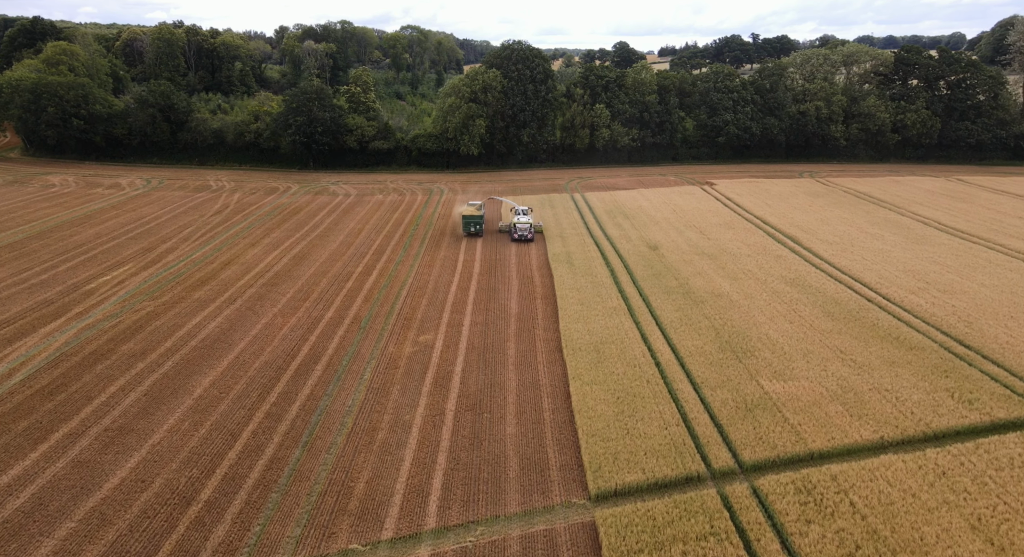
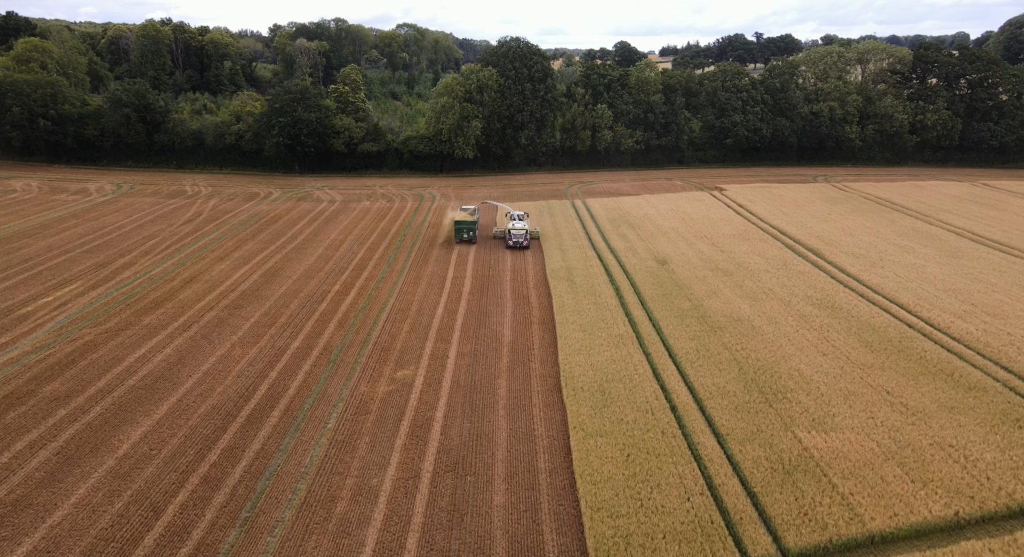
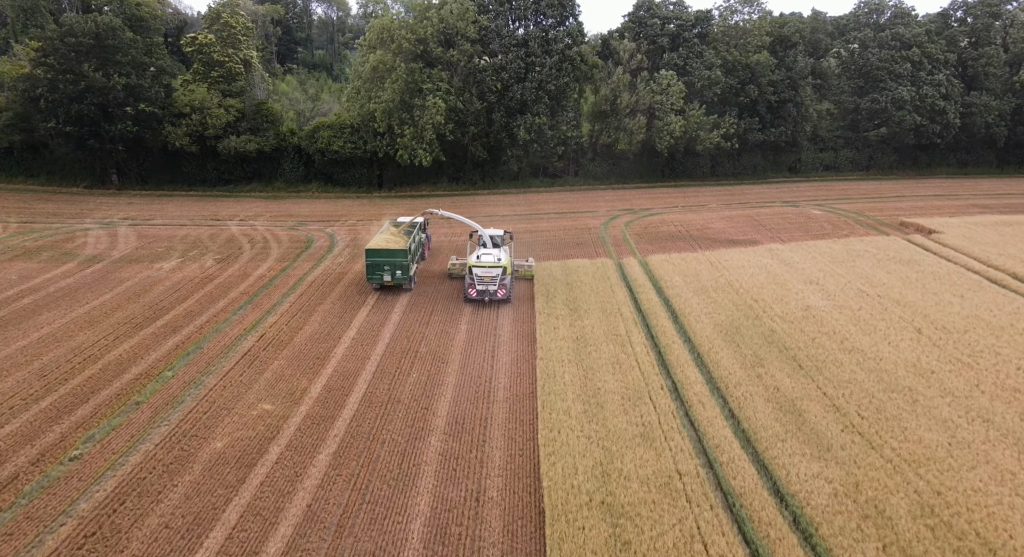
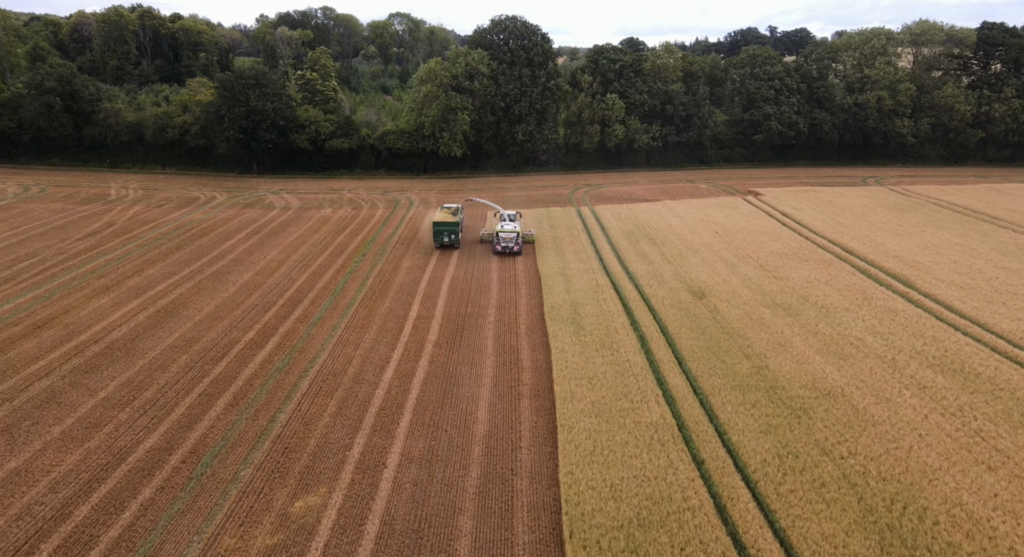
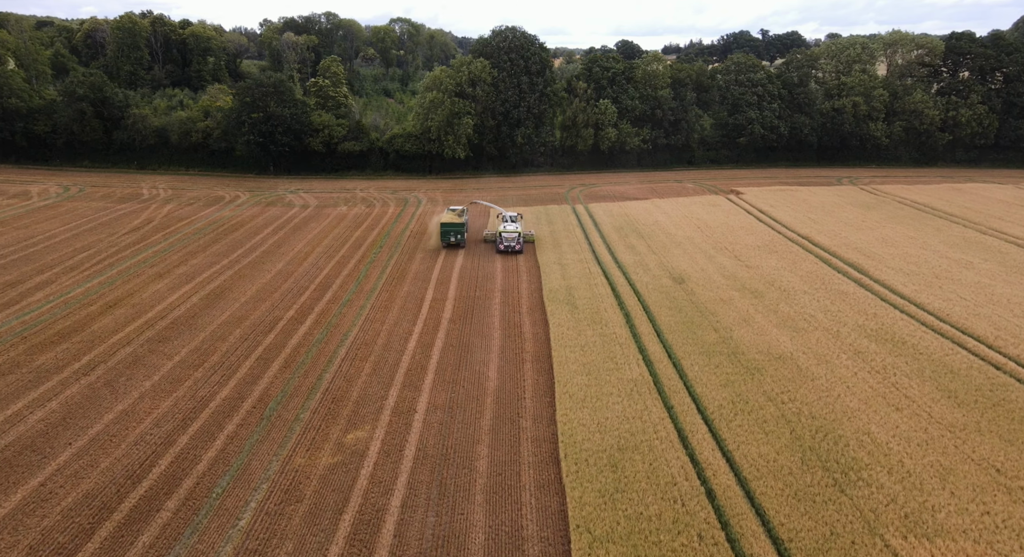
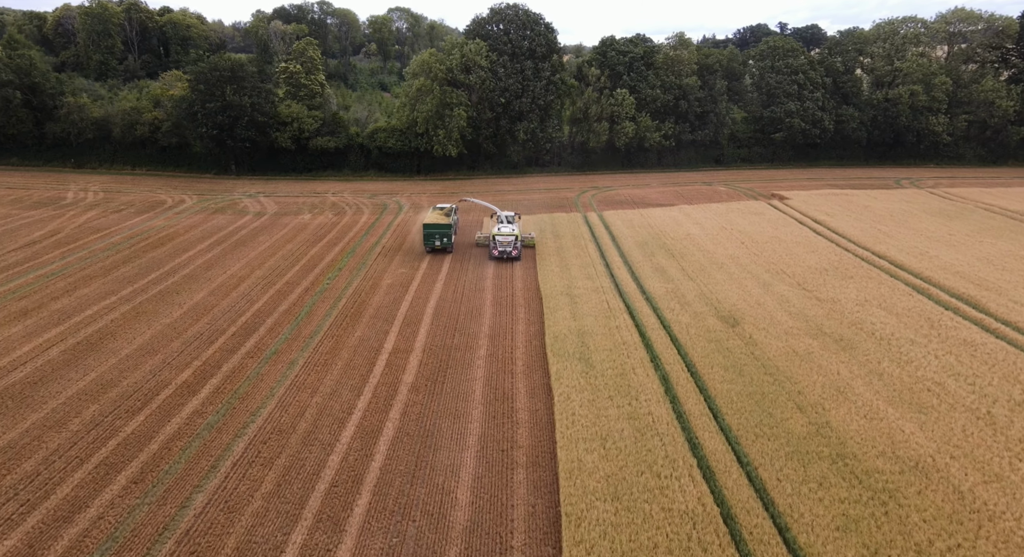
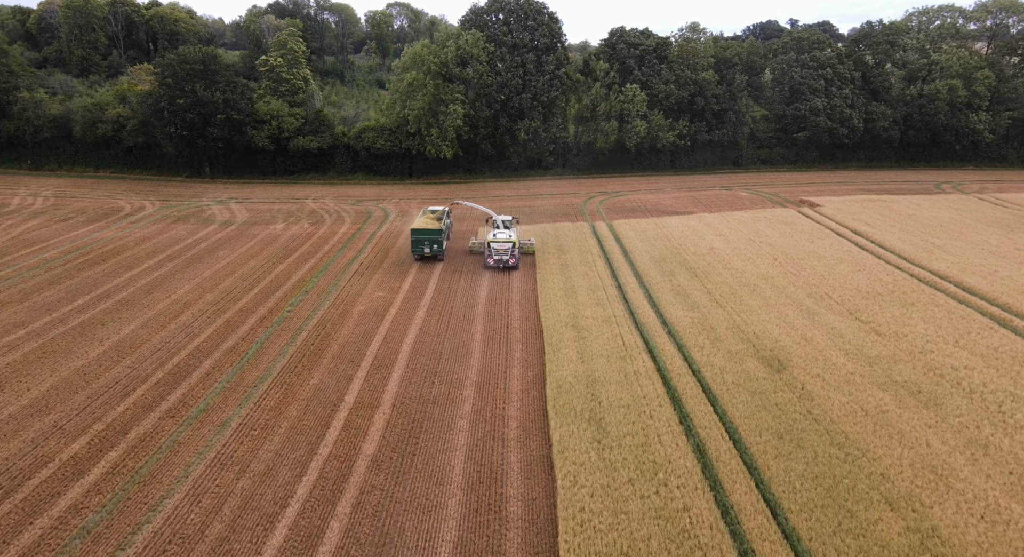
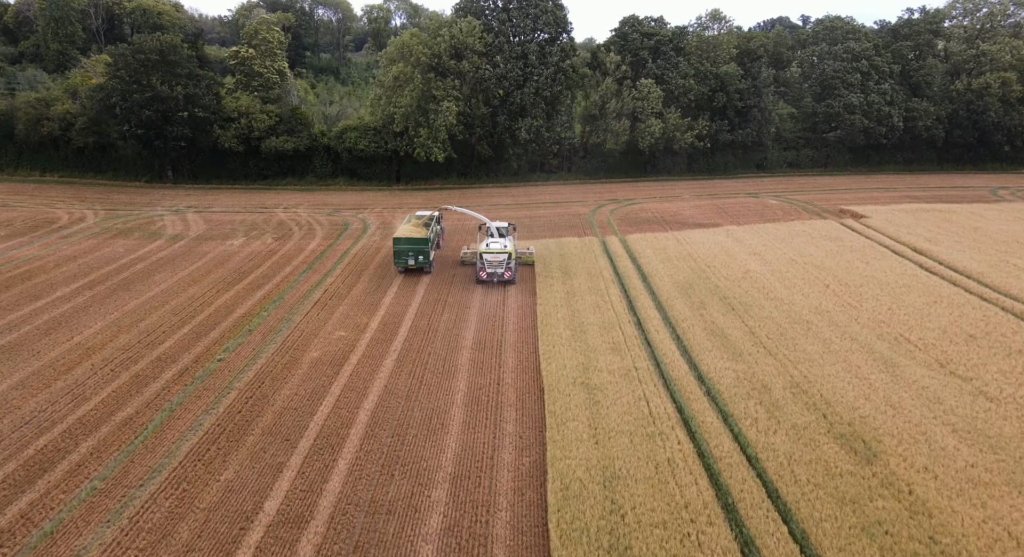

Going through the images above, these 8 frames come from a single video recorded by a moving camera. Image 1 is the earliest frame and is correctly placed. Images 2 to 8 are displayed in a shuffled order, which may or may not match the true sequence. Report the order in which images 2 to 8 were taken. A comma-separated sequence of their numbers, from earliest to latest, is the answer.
2, 5, 4, 6, 7, 8, 3
